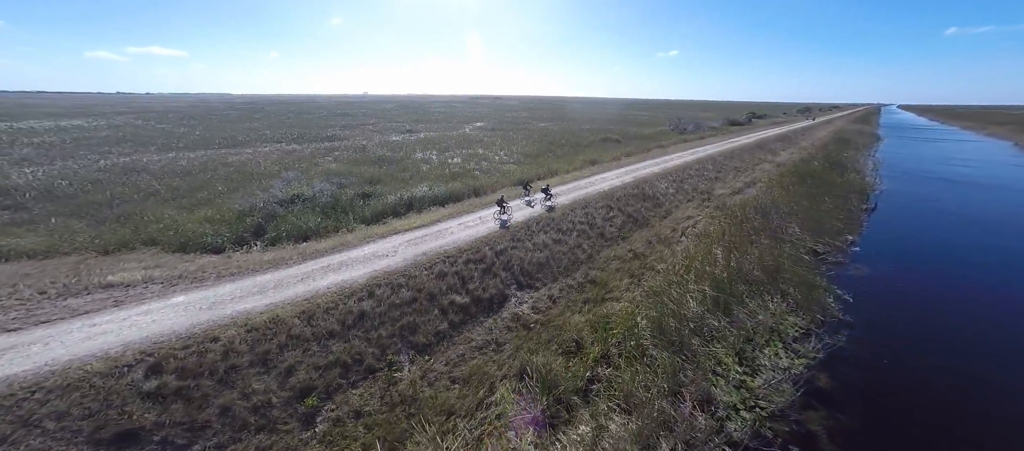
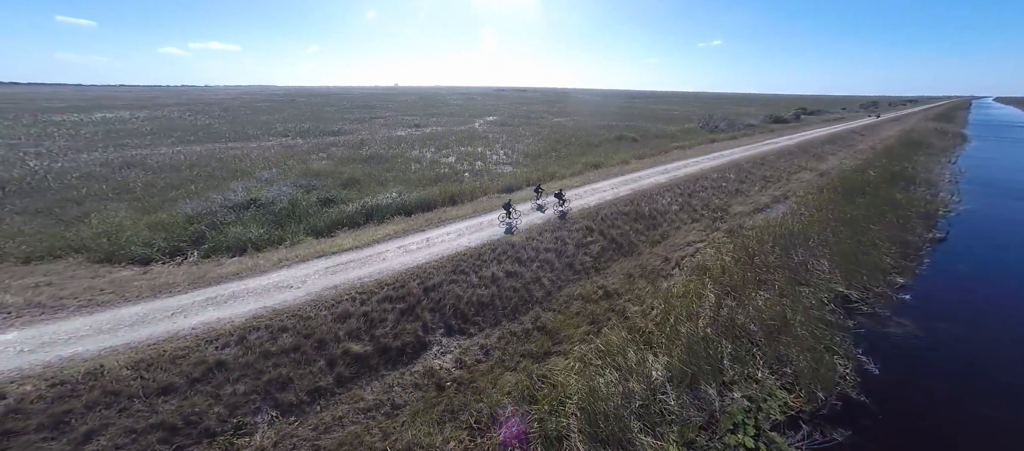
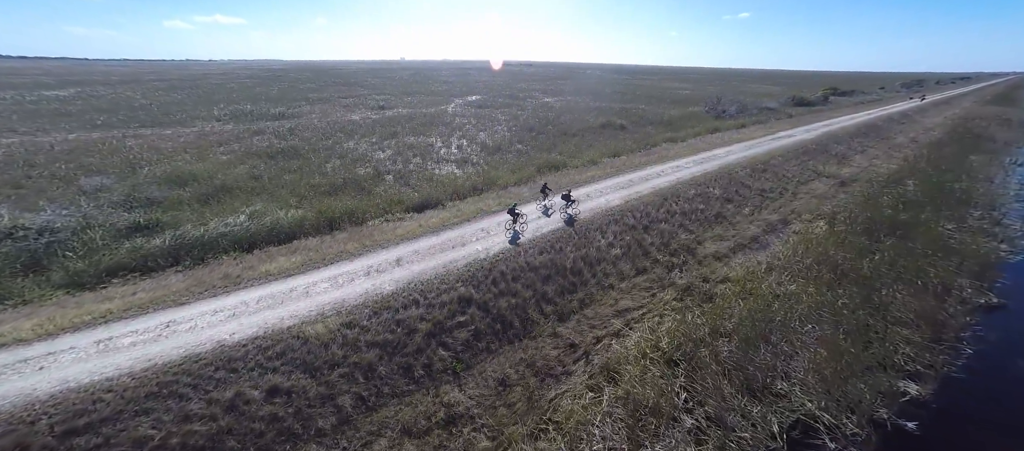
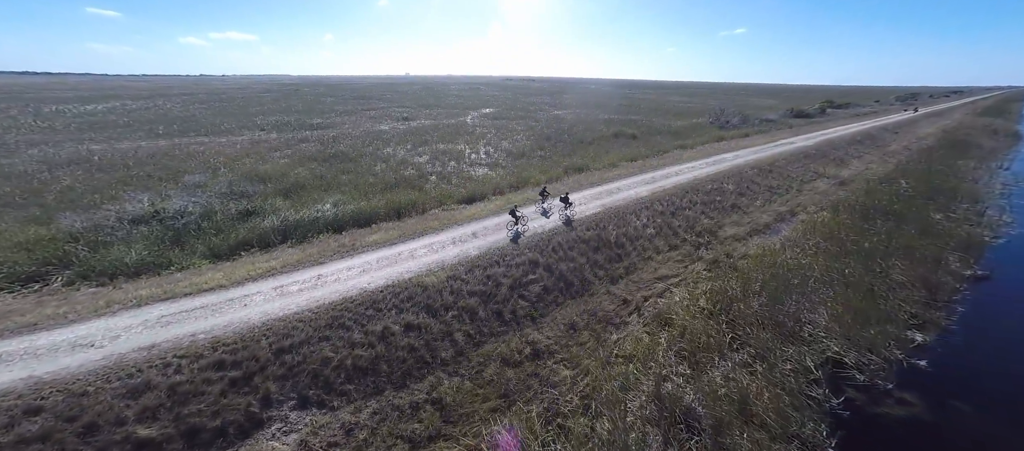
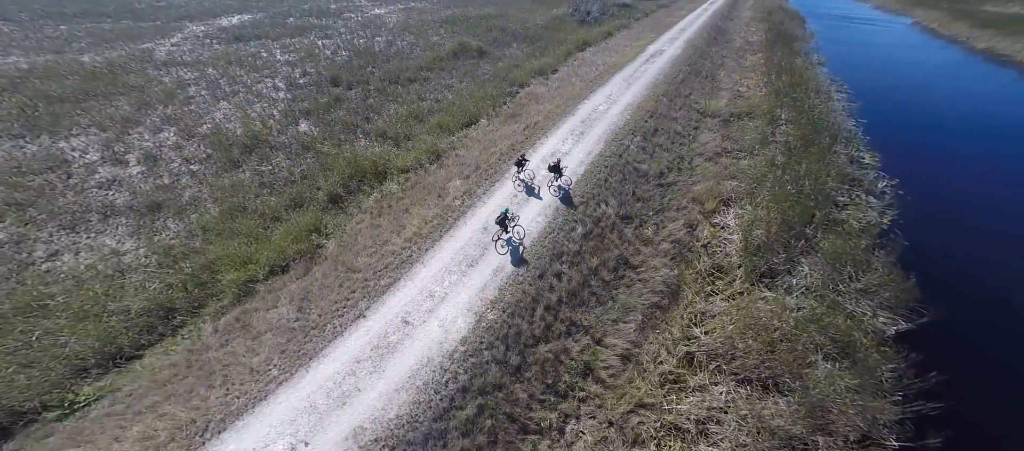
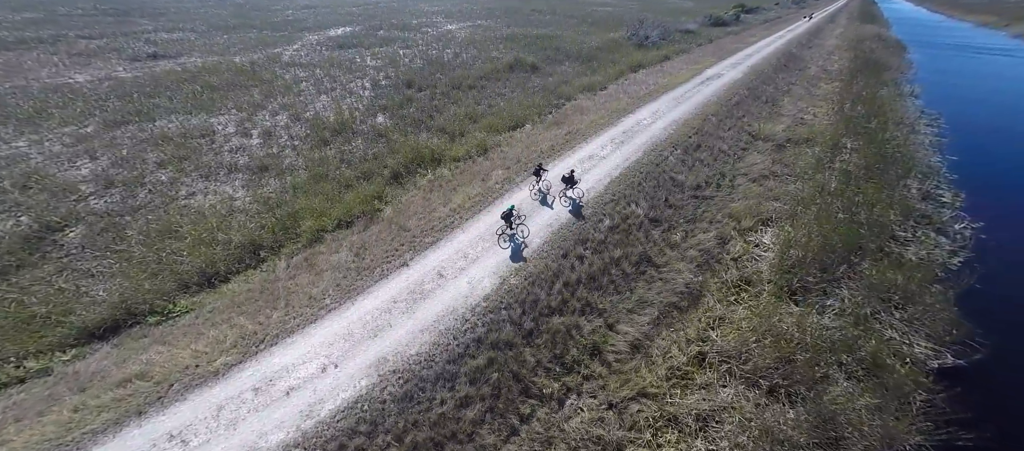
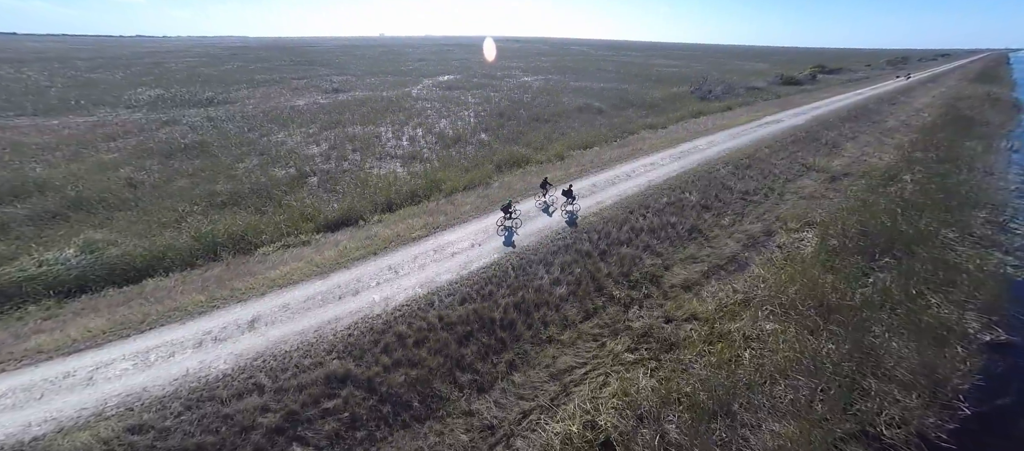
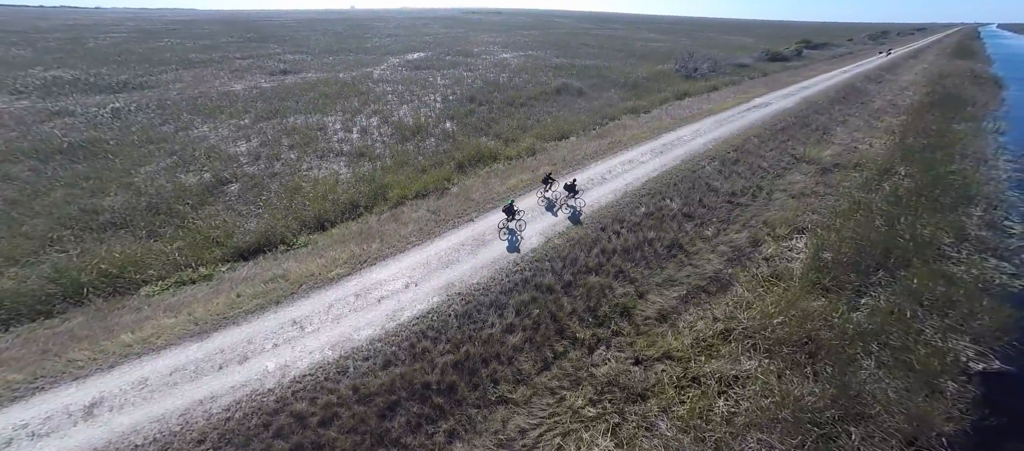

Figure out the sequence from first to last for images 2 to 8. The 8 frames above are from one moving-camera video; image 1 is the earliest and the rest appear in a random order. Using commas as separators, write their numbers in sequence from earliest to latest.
2, 4, 3, 7, 8, 6, 5
